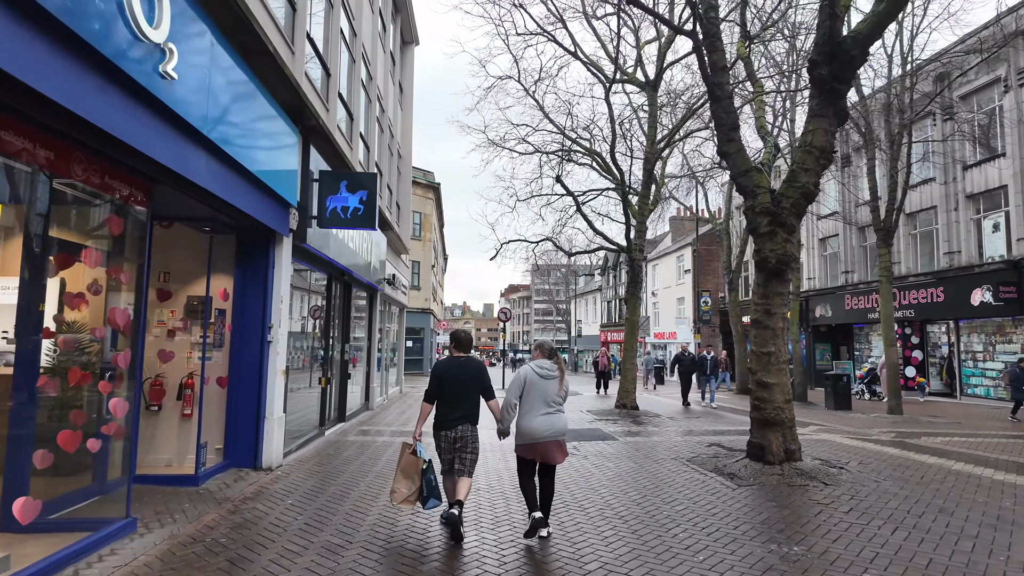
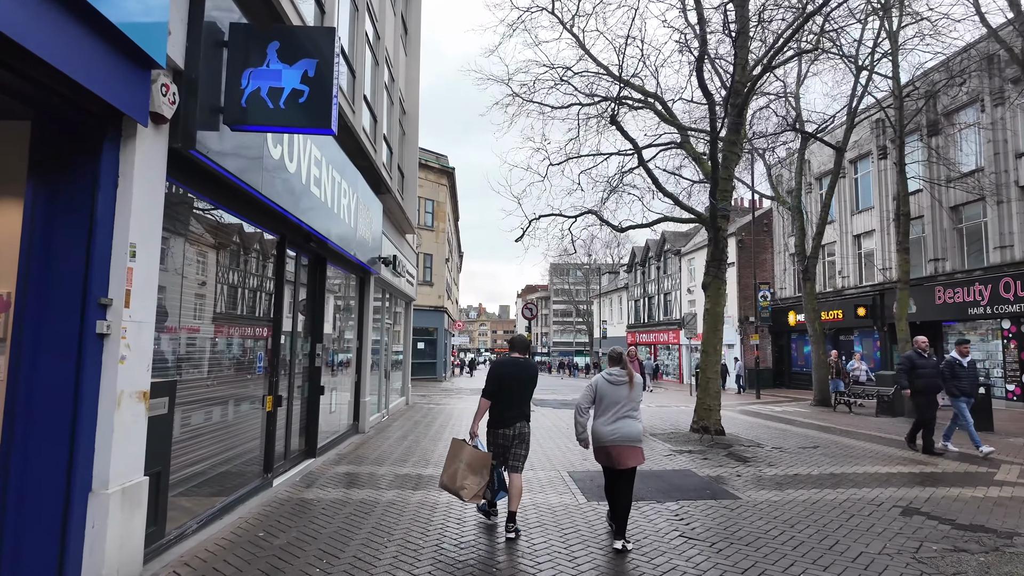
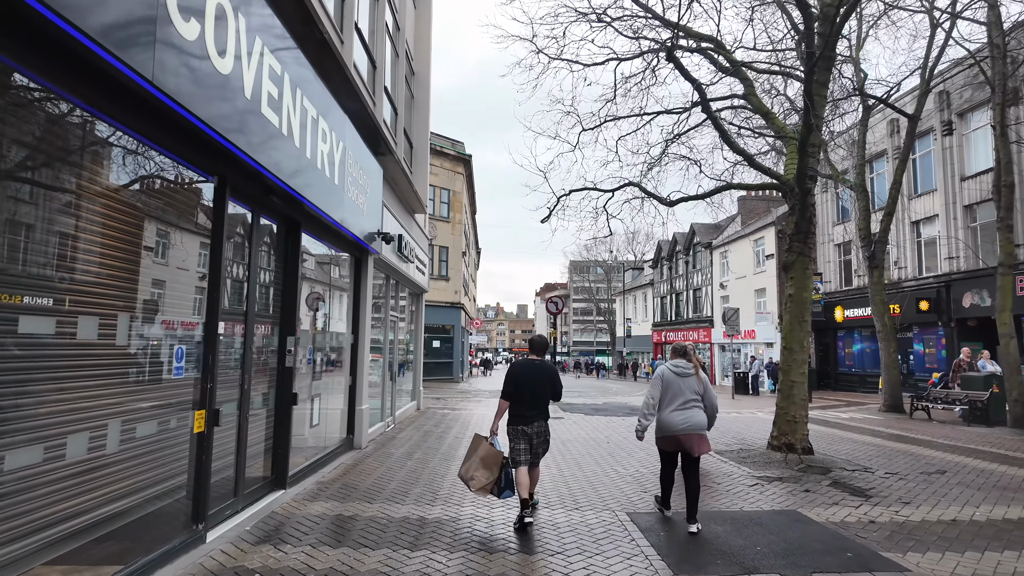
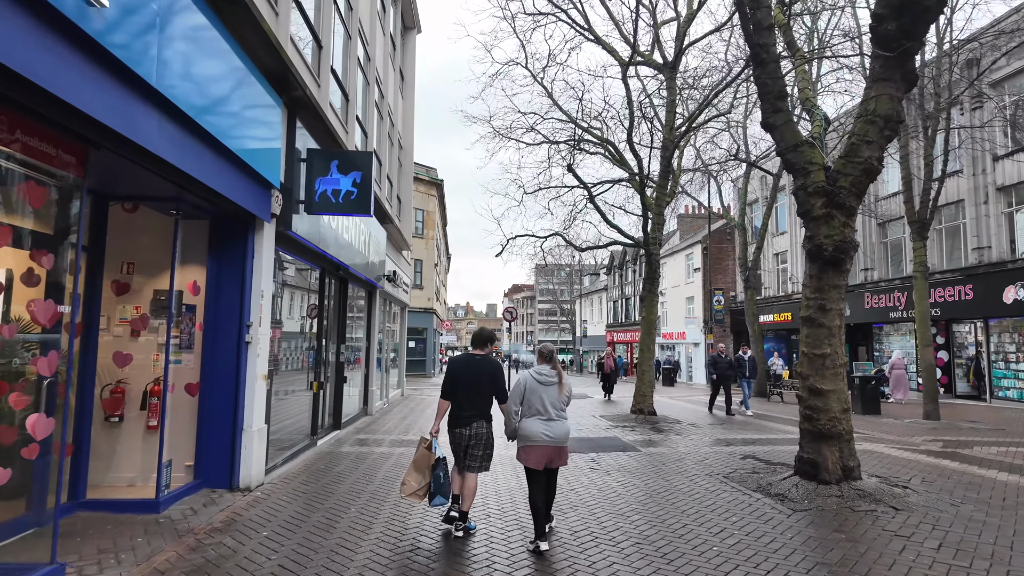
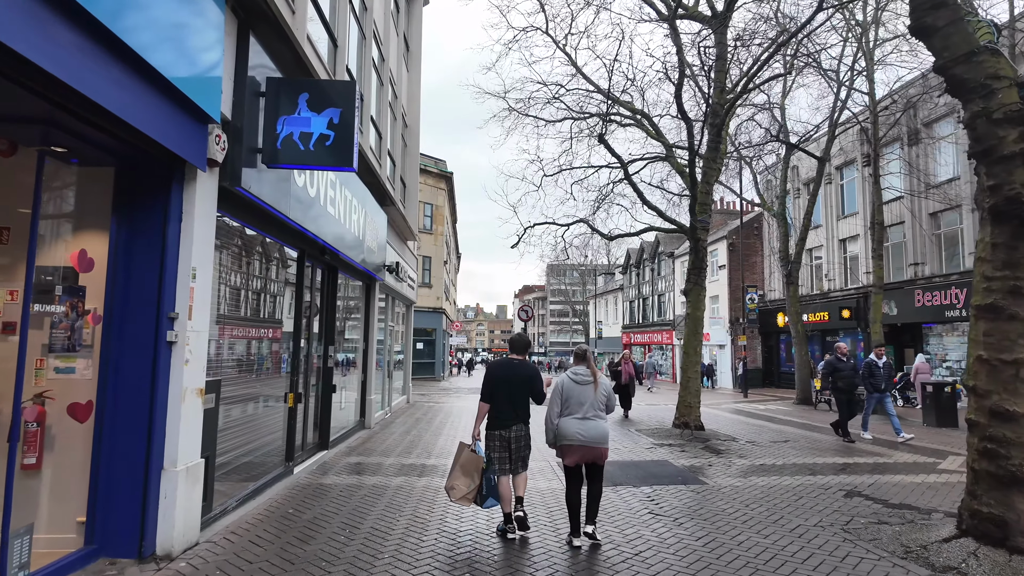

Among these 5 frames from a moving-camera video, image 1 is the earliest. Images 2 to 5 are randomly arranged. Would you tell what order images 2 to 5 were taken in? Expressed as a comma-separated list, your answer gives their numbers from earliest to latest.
4, 5, 2, 3
